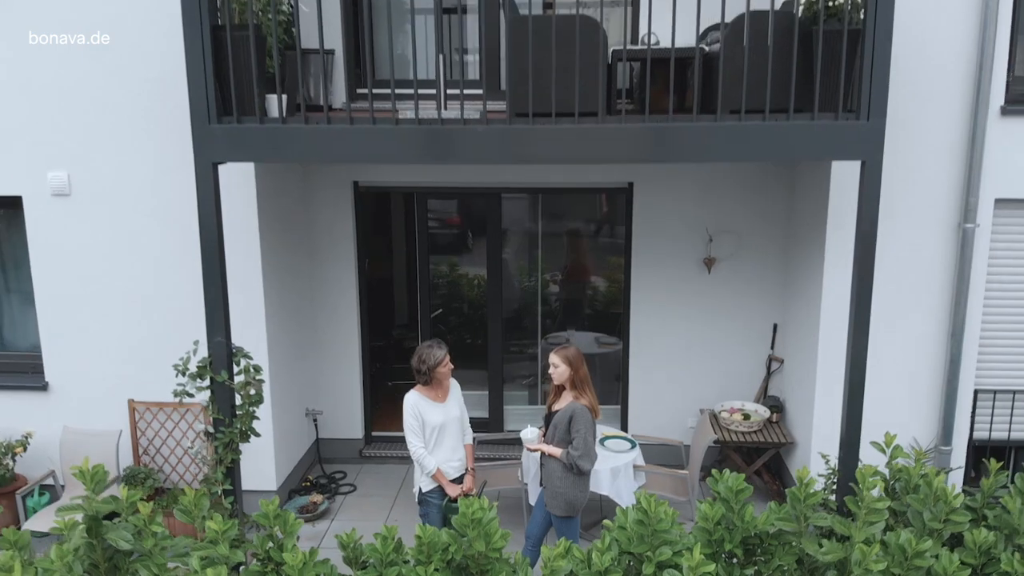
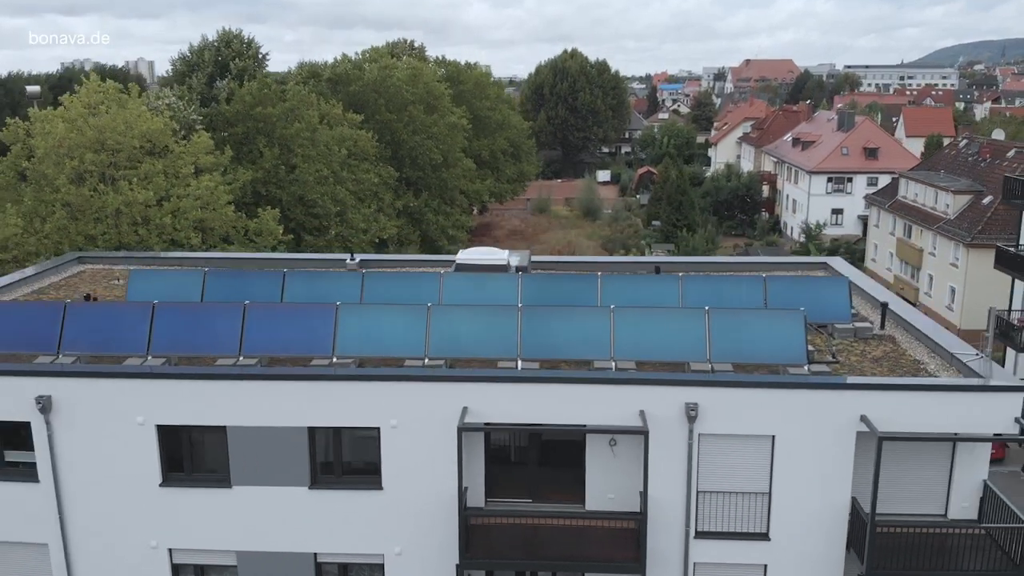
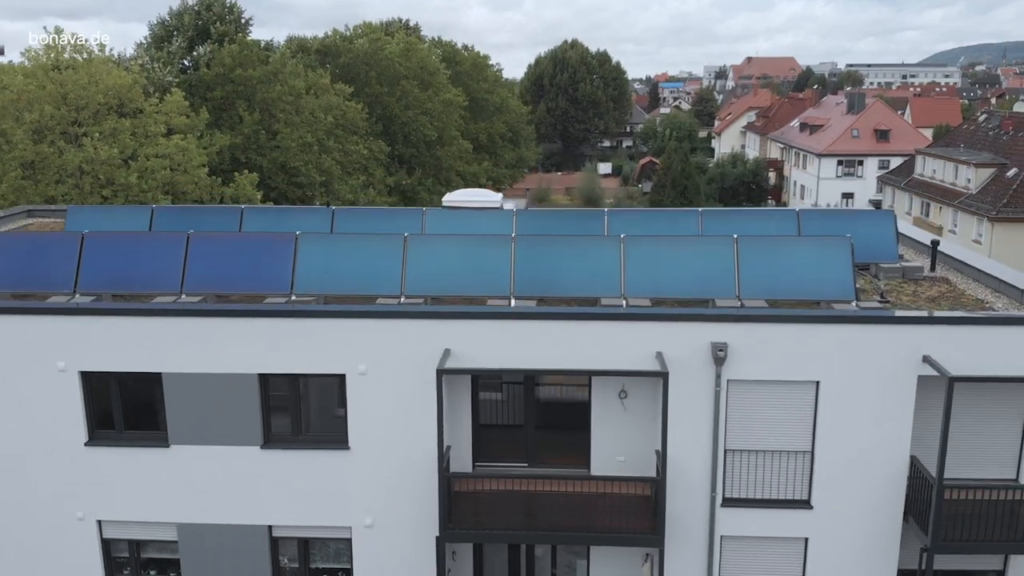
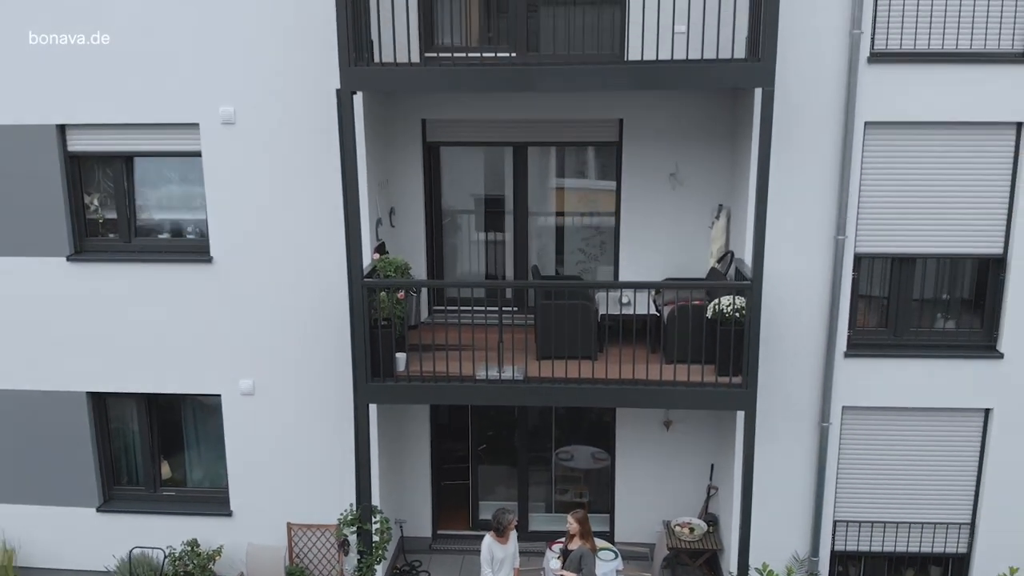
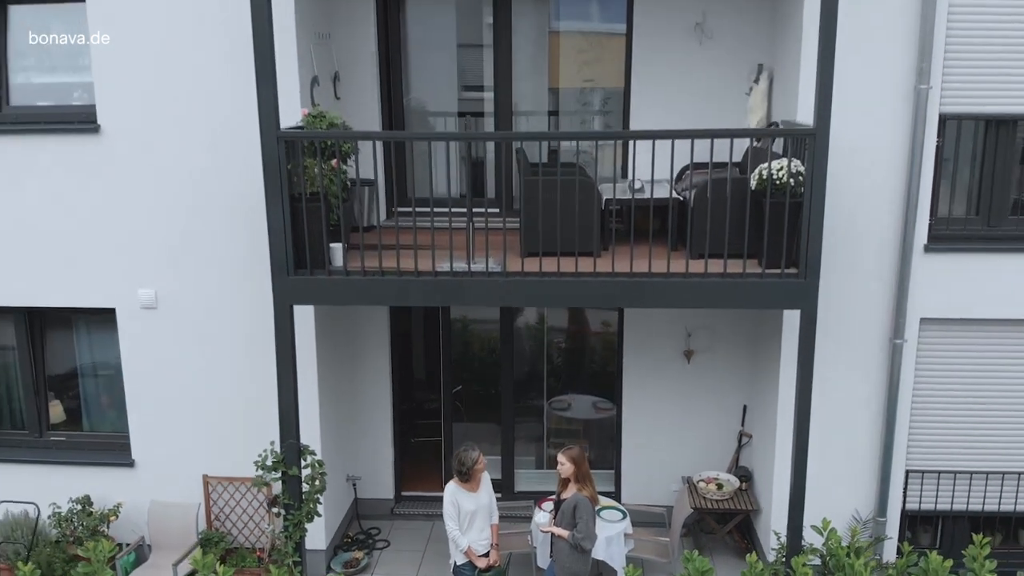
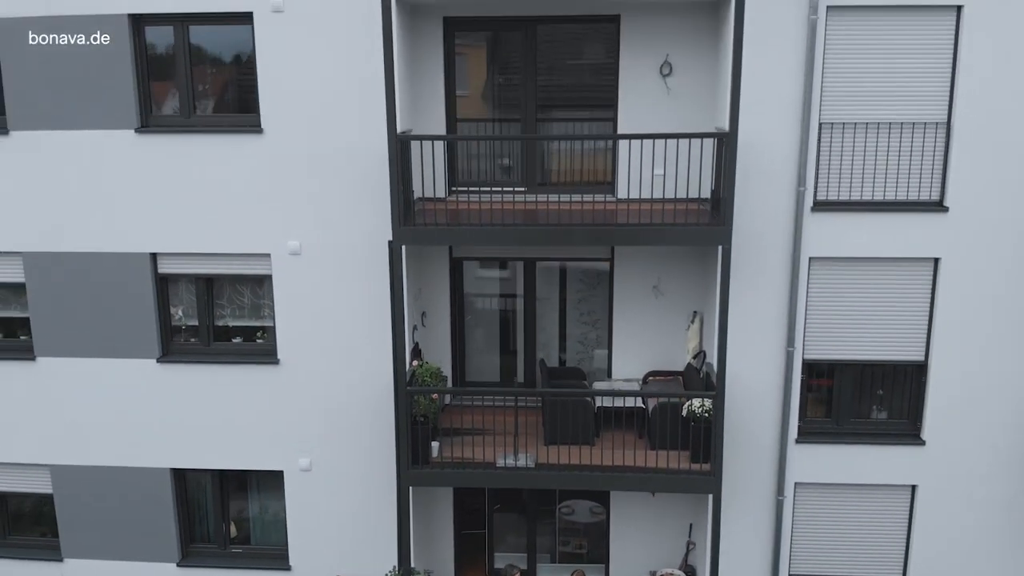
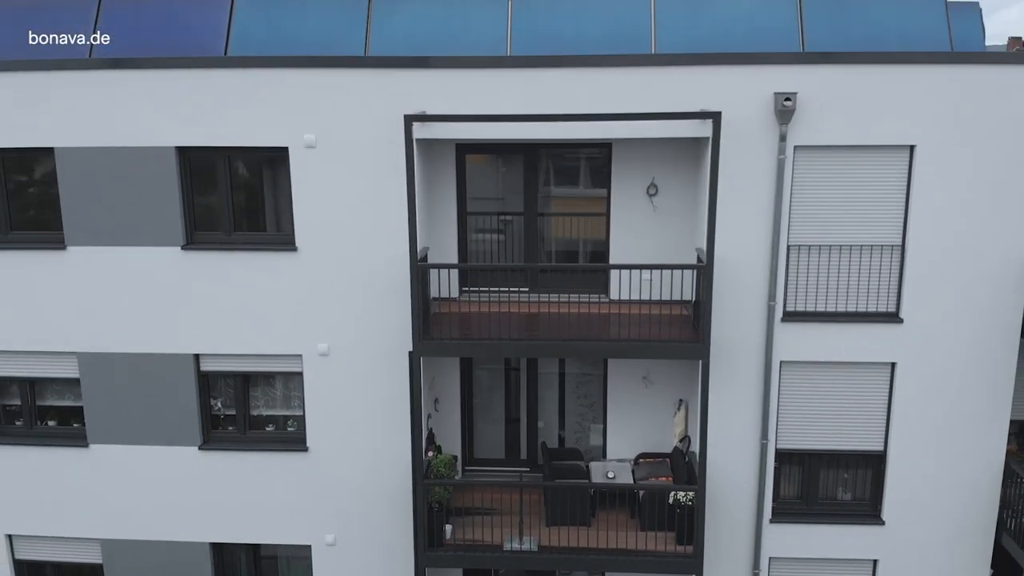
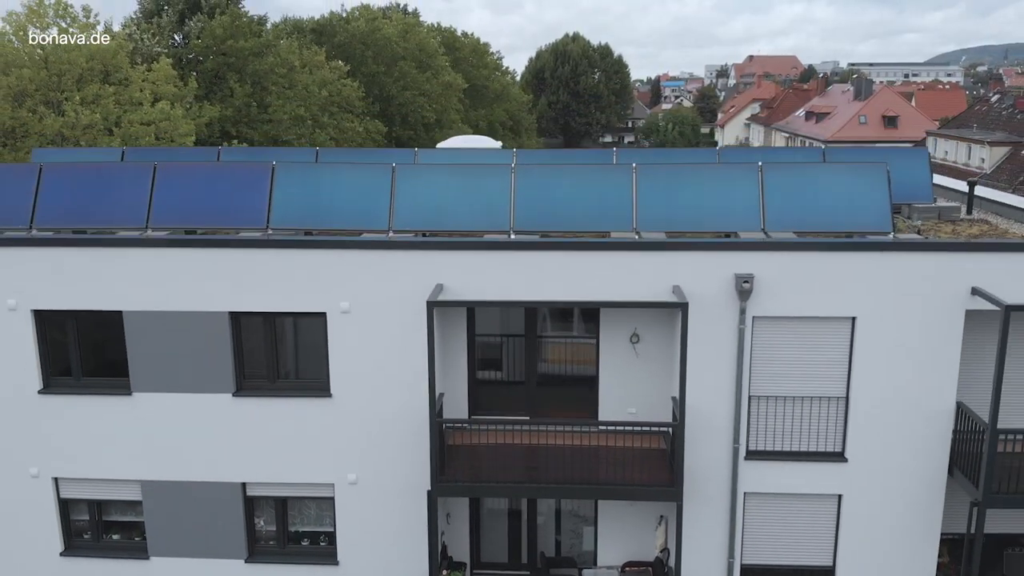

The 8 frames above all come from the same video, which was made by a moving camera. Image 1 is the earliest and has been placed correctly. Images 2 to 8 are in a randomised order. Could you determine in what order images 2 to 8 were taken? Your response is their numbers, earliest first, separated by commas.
5, 4, 6, 7, 8, 3, 2
